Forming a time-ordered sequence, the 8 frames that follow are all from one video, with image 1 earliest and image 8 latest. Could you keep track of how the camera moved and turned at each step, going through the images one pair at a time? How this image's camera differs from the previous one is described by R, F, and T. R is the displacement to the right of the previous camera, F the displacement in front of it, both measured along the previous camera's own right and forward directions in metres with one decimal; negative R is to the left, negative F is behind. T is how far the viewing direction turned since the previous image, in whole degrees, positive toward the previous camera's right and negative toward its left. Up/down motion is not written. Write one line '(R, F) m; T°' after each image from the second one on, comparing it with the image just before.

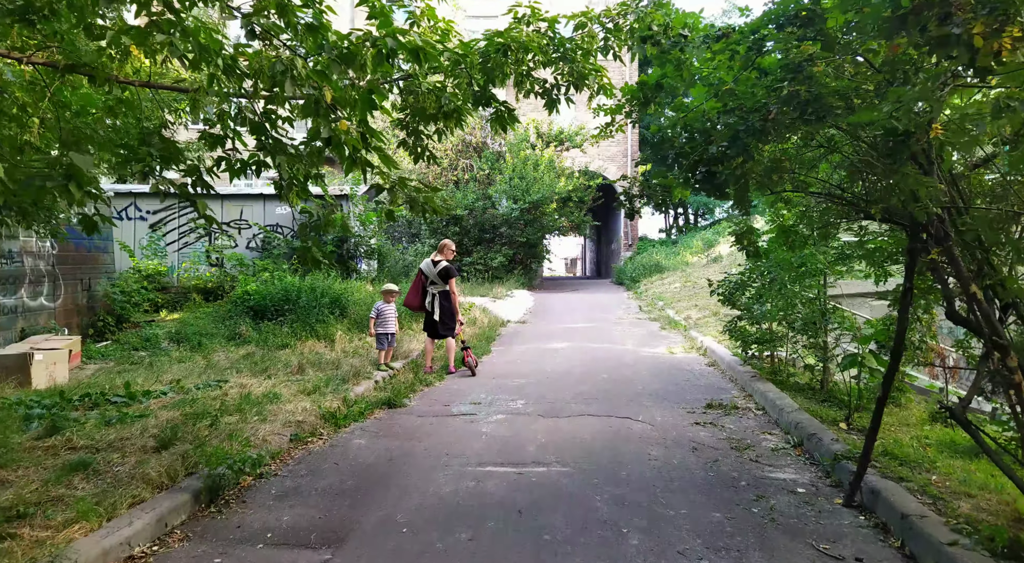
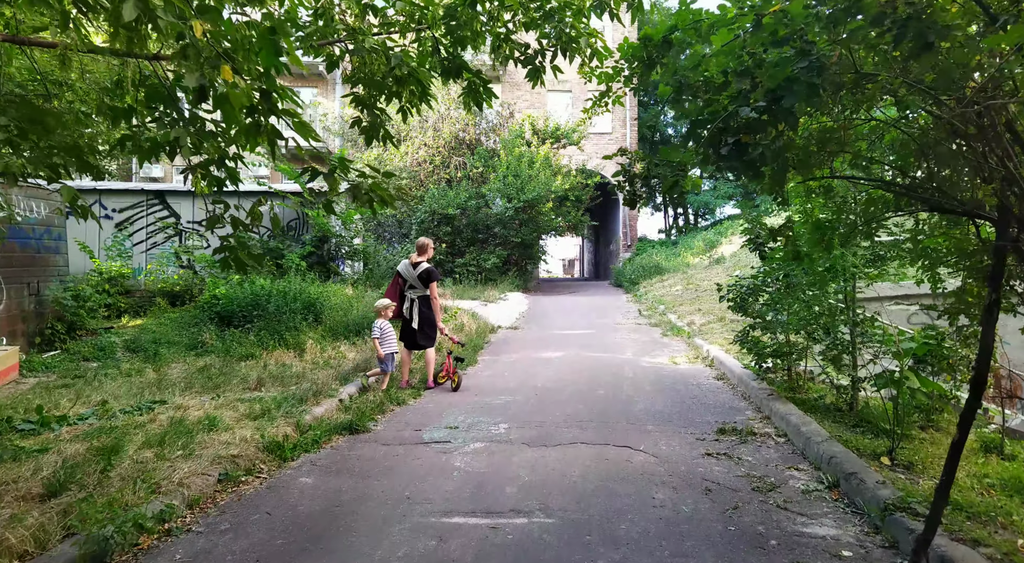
(+0.1, +0.9) m; 0°
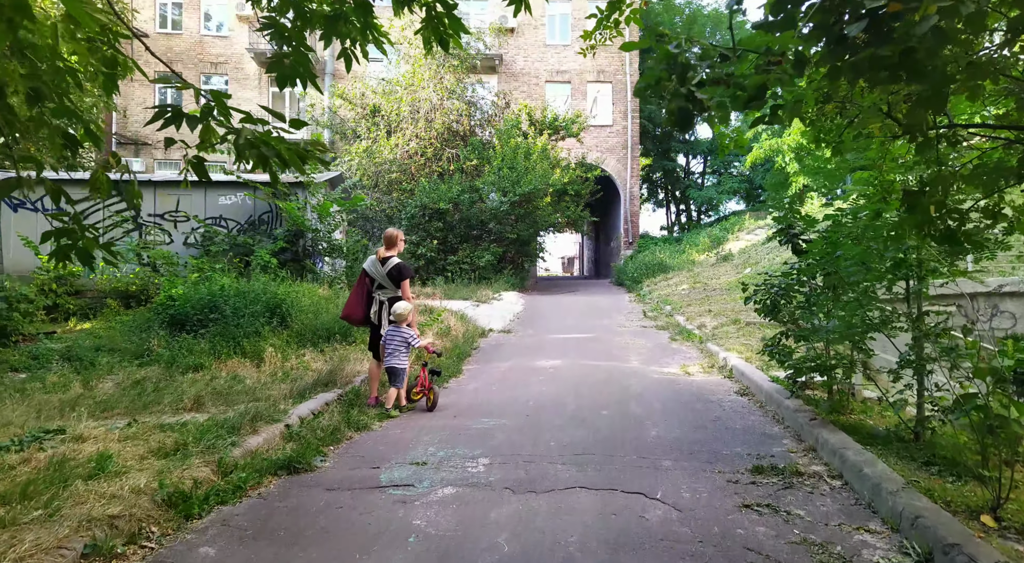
(+0.1, +1.2) m; 0°
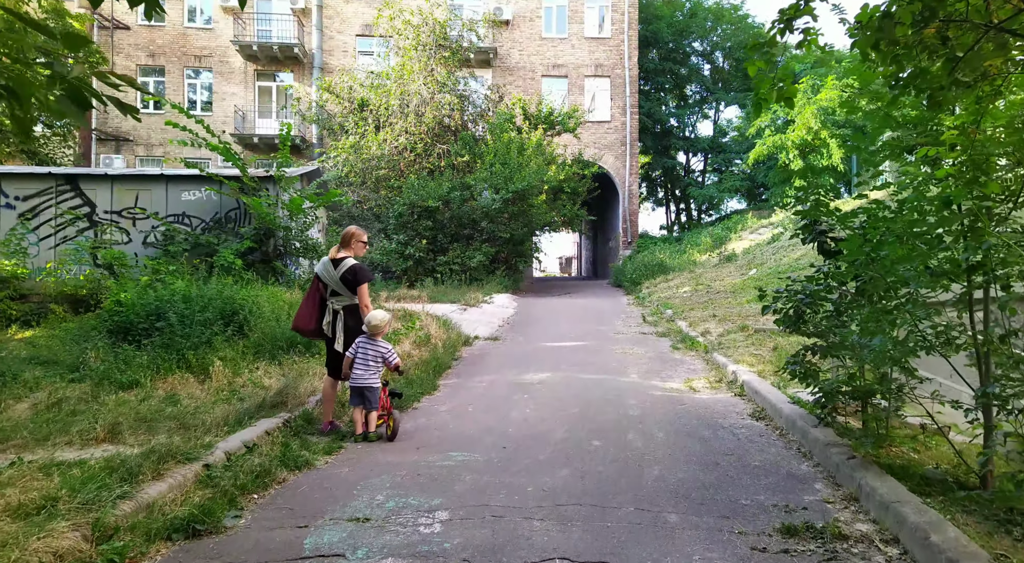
(+0.2, +1.0) m; 0°
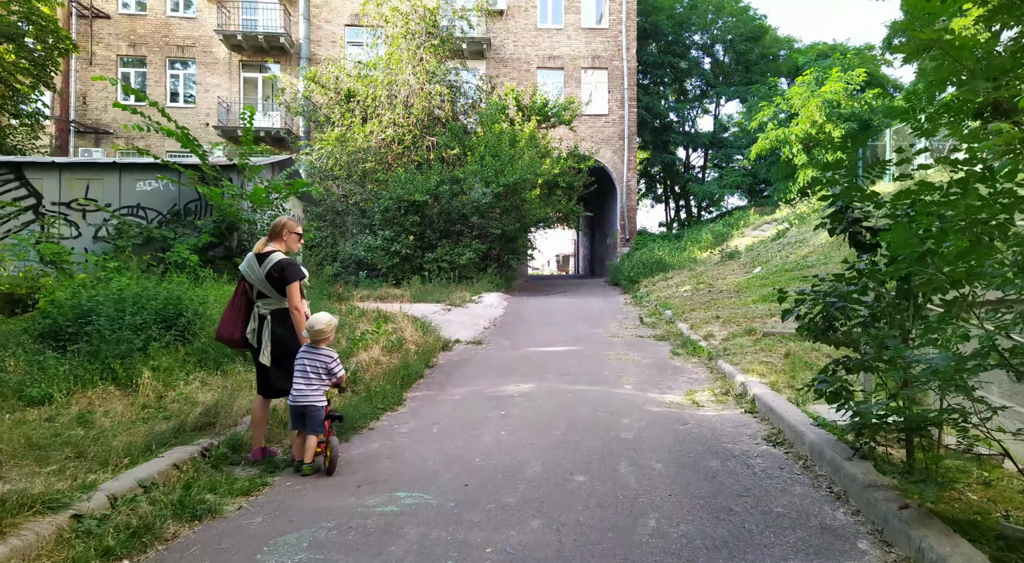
(+0.2, +1.0) m; 0°
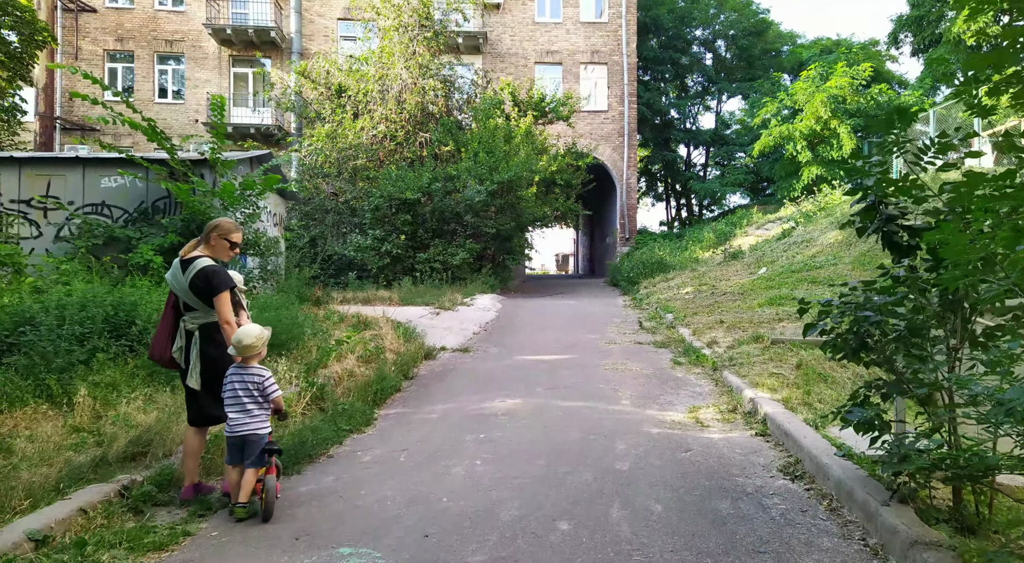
(+0.1, +0.7) m; 0°
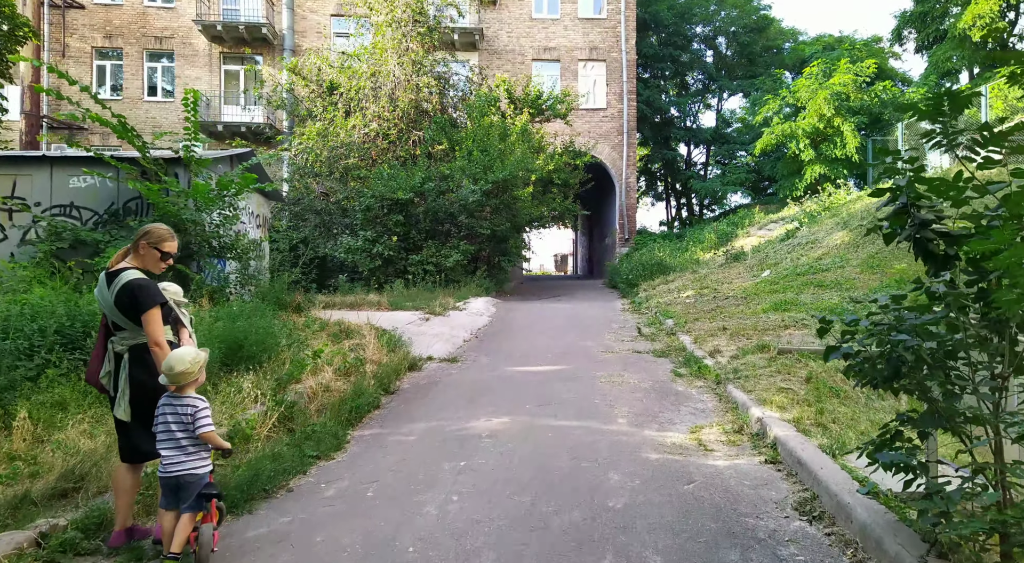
(+0.1, +0.5) m; 0°
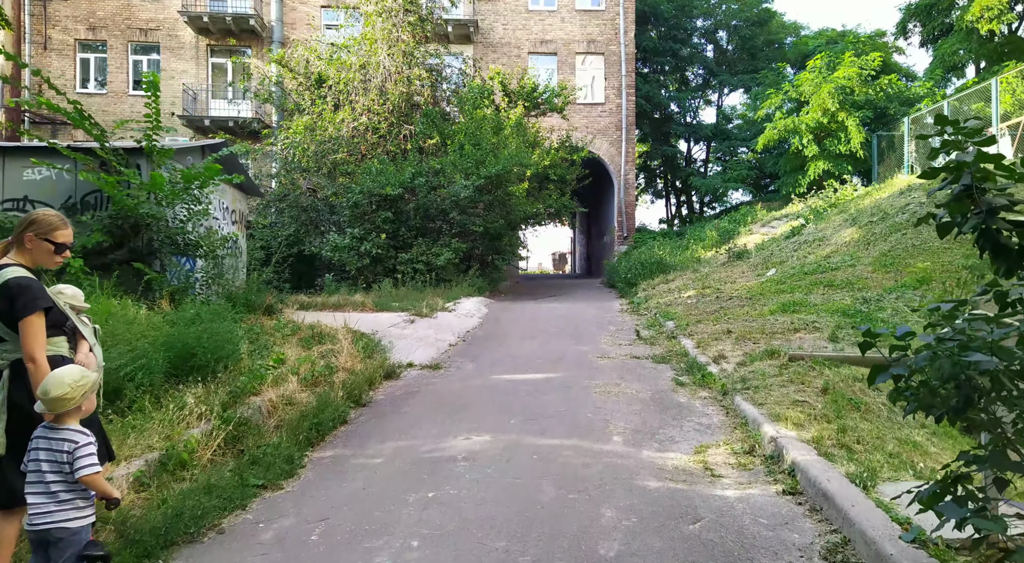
(+0.1, +0.7) m; 0°
